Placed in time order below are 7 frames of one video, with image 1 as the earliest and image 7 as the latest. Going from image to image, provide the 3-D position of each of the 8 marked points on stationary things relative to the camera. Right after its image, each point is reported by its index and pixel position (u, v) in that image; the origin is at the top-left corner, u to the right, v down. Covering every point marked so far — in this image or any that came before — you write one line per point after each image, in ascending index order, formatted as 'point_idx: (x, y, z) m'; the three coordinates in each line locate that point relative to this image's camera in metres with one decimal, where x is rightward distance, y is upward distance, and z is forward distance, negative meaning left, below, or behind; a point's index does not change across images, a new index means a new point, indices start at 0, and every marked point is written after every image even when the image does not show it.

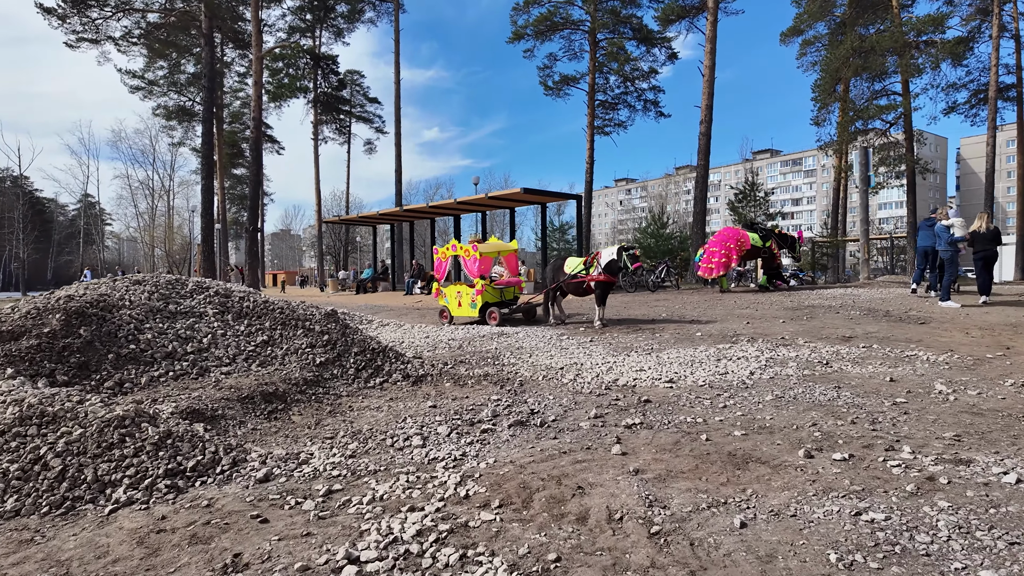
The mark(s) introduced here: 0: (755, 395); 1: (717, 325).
0: (+2.3, -1.0, +5.4) m
1: (+3.4, -0.6, +9.8) m
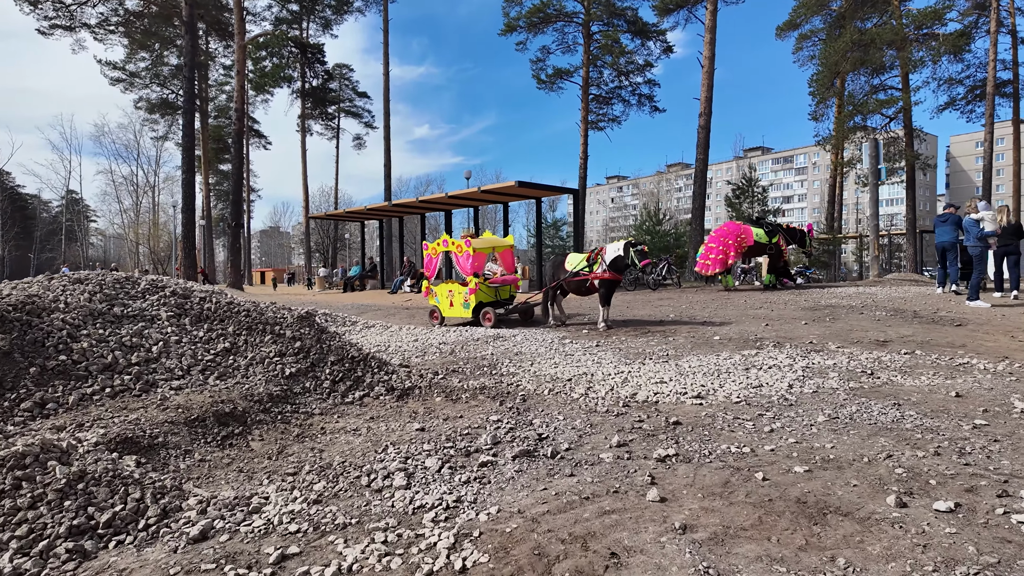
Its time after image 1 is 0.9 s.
0: (+2.3, -1.0, +4.6) m
1: (+3.4, -0.6, +9.0) m
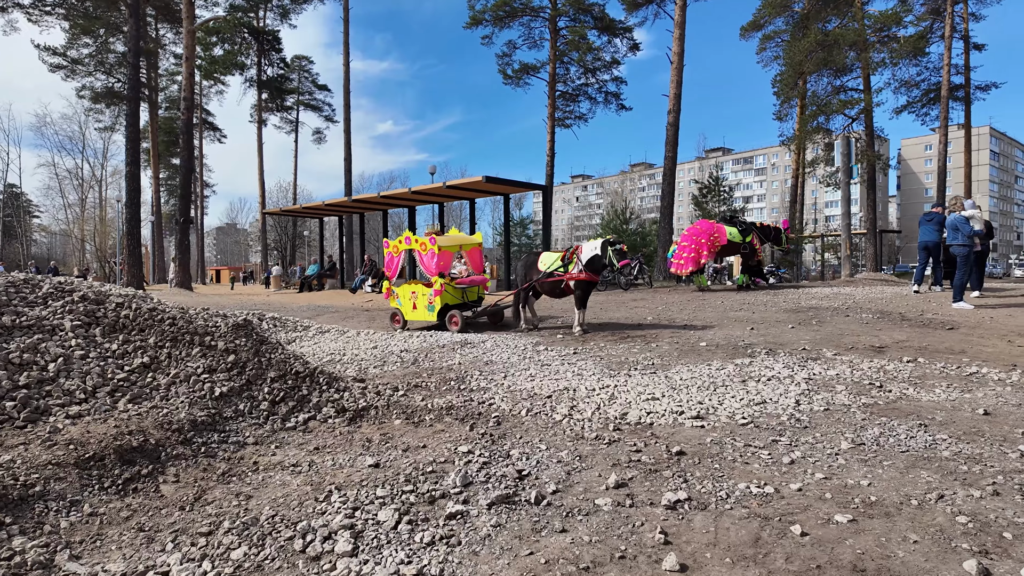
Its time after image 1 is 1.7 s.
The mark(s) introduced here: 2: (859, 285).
0: (+2.1, -1.0, +3.9) m
1: (+2.9, -0.6, +8.4) m
2: (+8.7, +0.1, +14.7) m
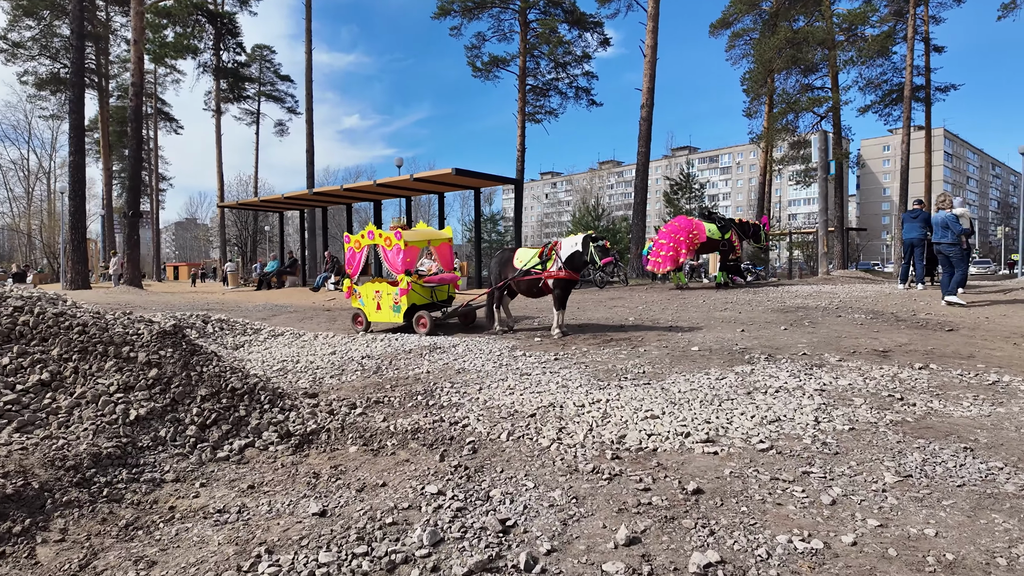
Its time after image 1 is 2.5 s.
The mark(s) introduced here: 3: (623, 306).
0: (+2.0, -1.0, +3.3) m
1: (+2.6, -0.6, +7.8) m
2: (+8.0, +0.1, +14.4) m
3: (+2.1, -0.3, +11.1) m
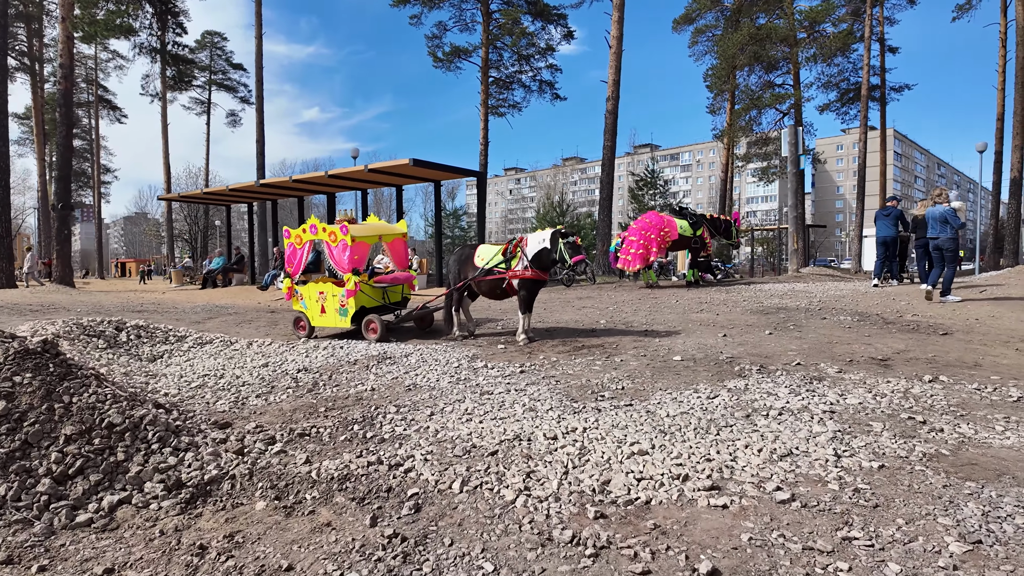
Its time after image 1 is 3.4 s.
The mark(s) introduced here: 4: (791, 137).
0: (+1.8, -1.1, +2.6) m
1: (+2.1, -0.6, +7.1) m
2: (+7.1, +0.2, +14.0) m
3: (+1.4, -0.3, +10.3) m
4: (+8.2, +4.4, +17.5) m
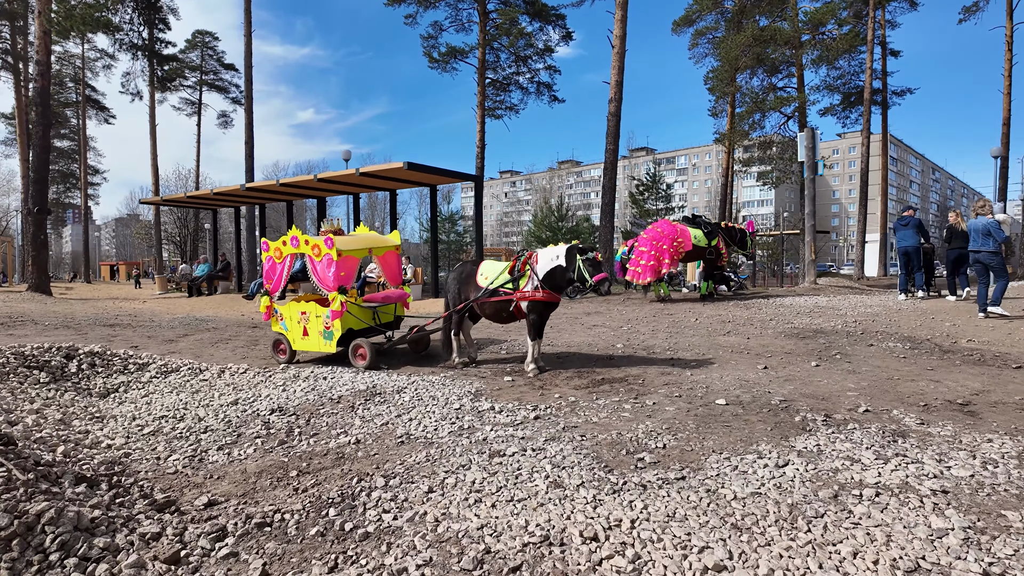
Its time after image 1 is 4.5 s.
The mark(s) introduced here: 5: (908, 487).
0: (+1.9, -1.3, +1.6) m
1: (+2.2, -0.9, +6.2) m
2: (+7.2, -0.2, +13.2) m
3: (+1.5, -0.6, +9.4) m
4: (+8.2, +4.1, +16.6) m
5: (+2.3, -1.1, +3.4) m
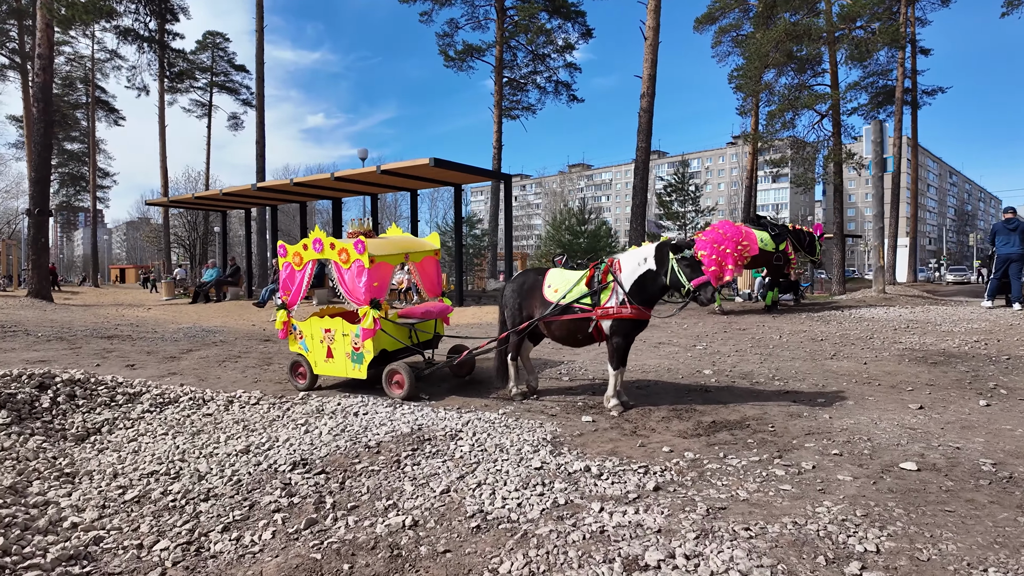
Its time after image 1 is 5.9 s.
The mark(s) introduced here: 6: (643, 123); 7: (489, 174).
0: (+2.6, -1.4, +0.3) m
1: (+2.9, -1.0, +4.8) m
2: (+8.0, -0.4, +11.7) m
3: (+2.2, -0.8, +8.0) m
4: (+9.0, +3.9, +15.2) m
5: (+3.0, -1.3, +2.1) m
6: (+4.5, +5.6, +19.9) m
7: (-0.6, +3.0, +15.6) m
